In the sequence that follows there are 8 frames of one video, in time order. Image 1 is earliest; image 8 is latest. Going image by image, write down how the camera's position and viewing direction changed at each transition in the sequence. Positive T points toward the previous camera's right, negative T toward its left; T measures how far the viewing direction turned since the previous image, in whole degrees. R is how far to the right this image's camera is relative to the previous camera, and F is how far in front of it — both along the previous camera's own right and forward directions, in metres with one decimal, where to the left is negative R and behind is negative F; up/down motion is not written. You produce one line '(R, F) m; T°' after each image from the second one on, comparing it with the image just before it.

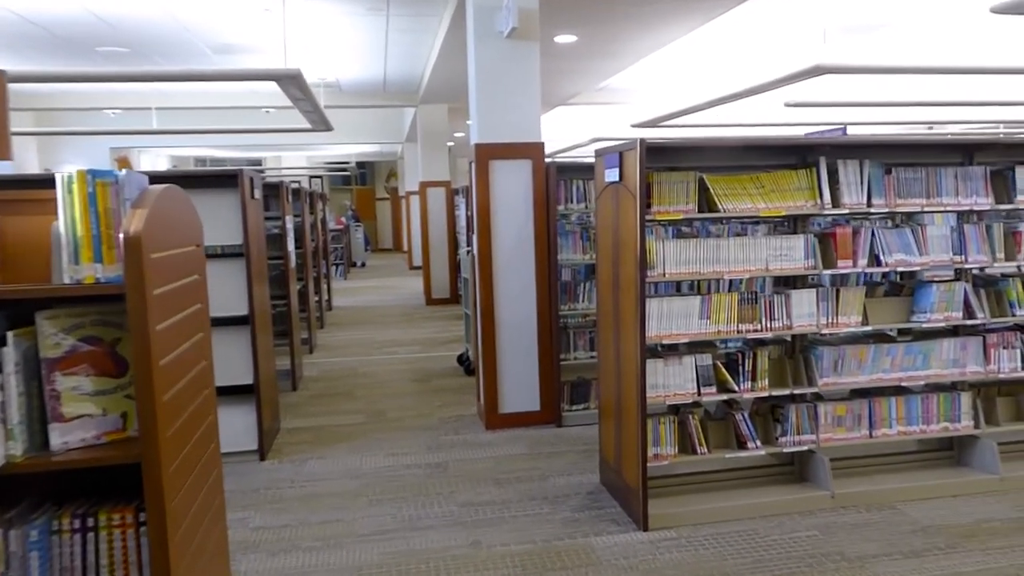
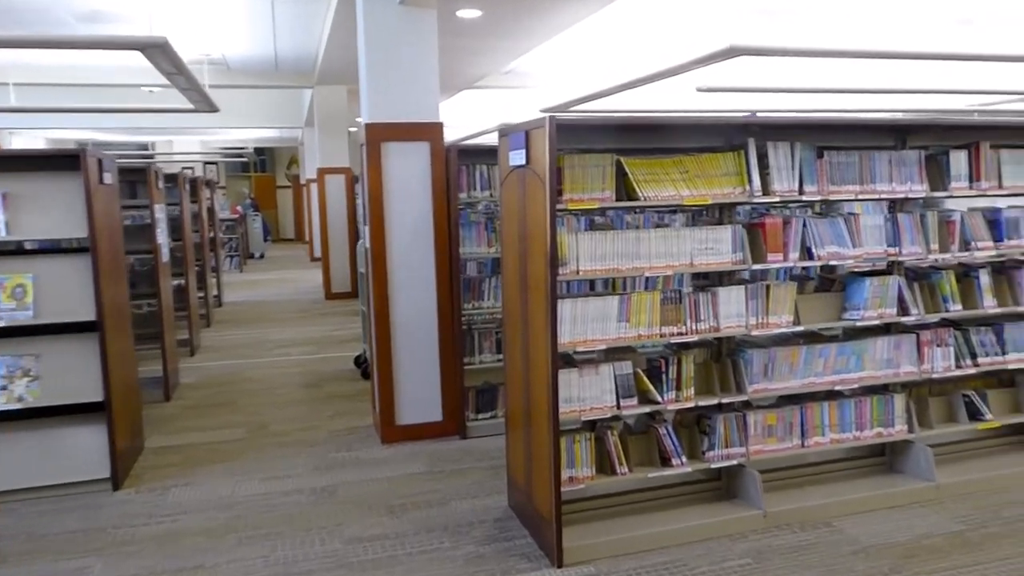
(+0.1, +0.6) m; +6°
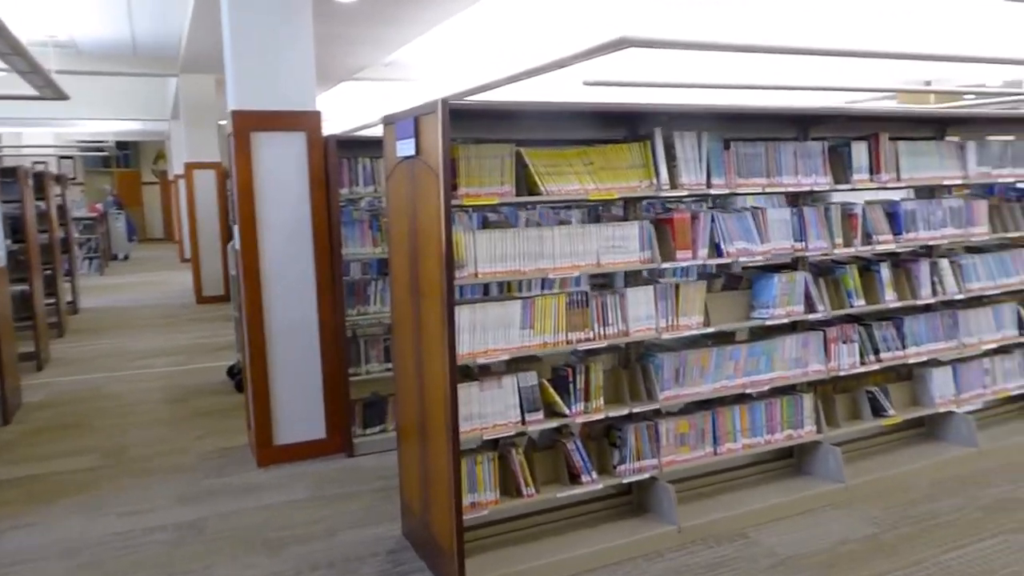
(0.0, +0.4) m; +8°
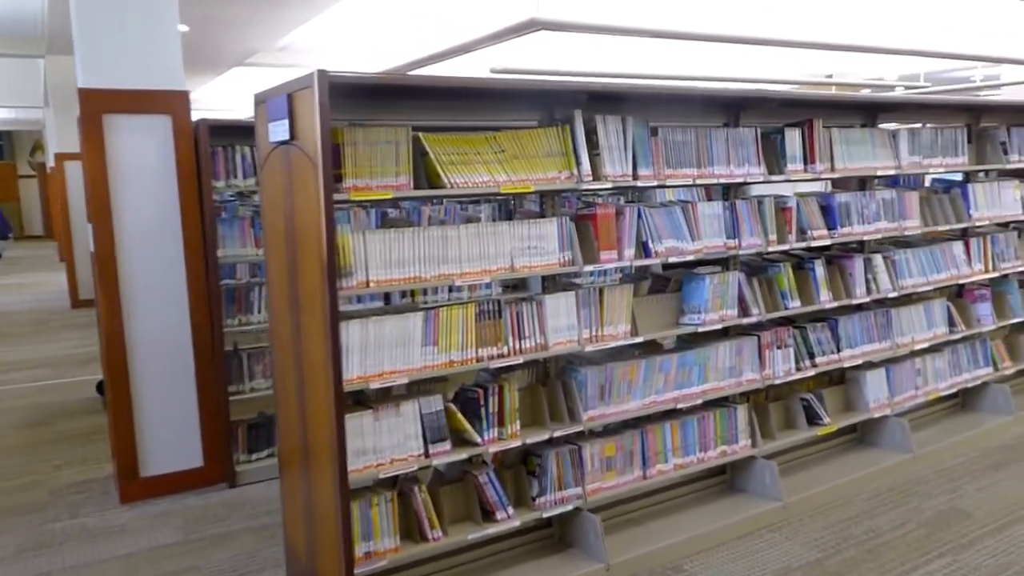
(0.0, +0.5) m; +6°
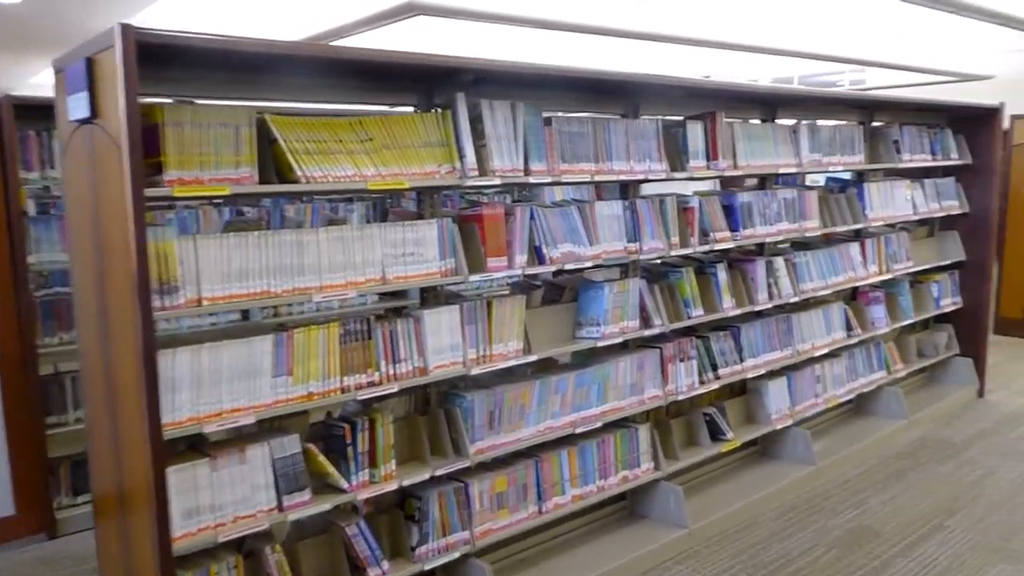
(0.0, +0.4) m; +8°
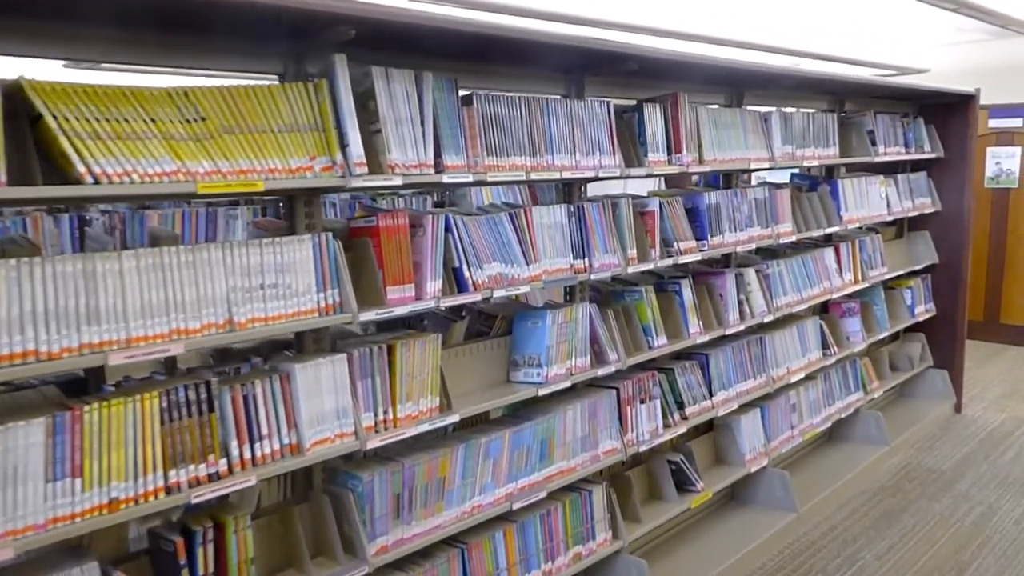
(+0.1, +0.7) m; +5°
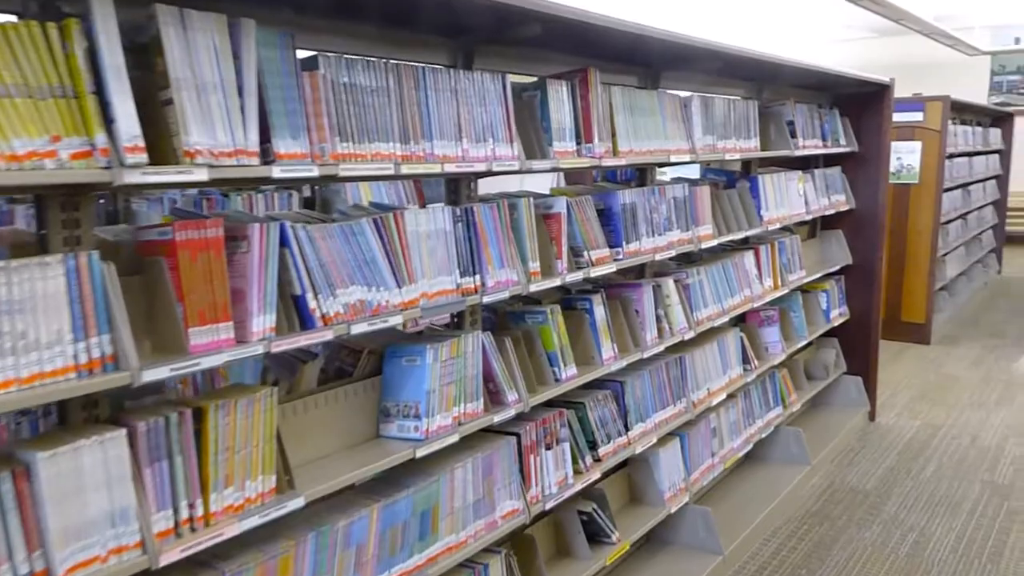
(+0.1, +0.6) m; +7°
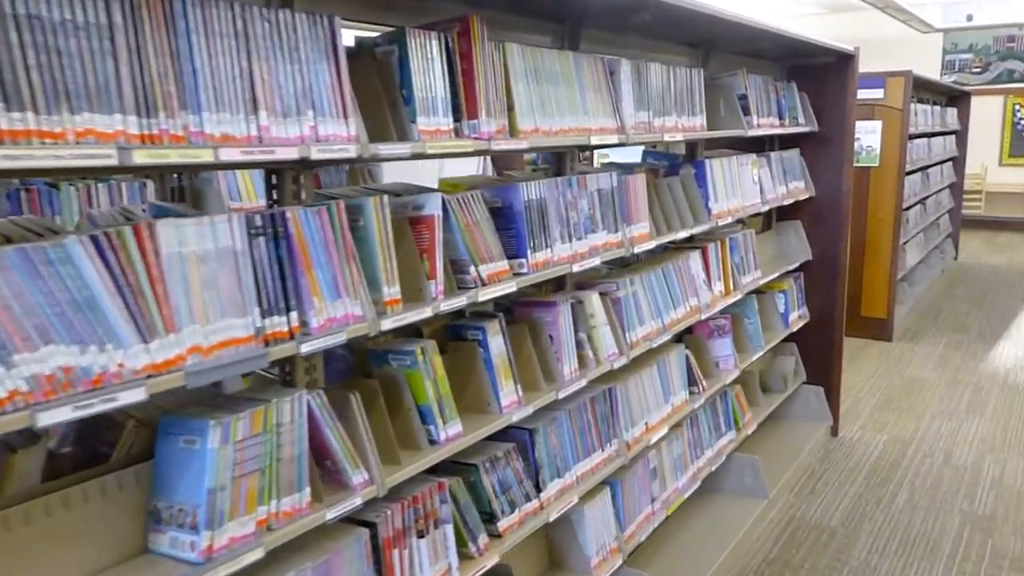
(+0.2, +0.6) m; +3°
